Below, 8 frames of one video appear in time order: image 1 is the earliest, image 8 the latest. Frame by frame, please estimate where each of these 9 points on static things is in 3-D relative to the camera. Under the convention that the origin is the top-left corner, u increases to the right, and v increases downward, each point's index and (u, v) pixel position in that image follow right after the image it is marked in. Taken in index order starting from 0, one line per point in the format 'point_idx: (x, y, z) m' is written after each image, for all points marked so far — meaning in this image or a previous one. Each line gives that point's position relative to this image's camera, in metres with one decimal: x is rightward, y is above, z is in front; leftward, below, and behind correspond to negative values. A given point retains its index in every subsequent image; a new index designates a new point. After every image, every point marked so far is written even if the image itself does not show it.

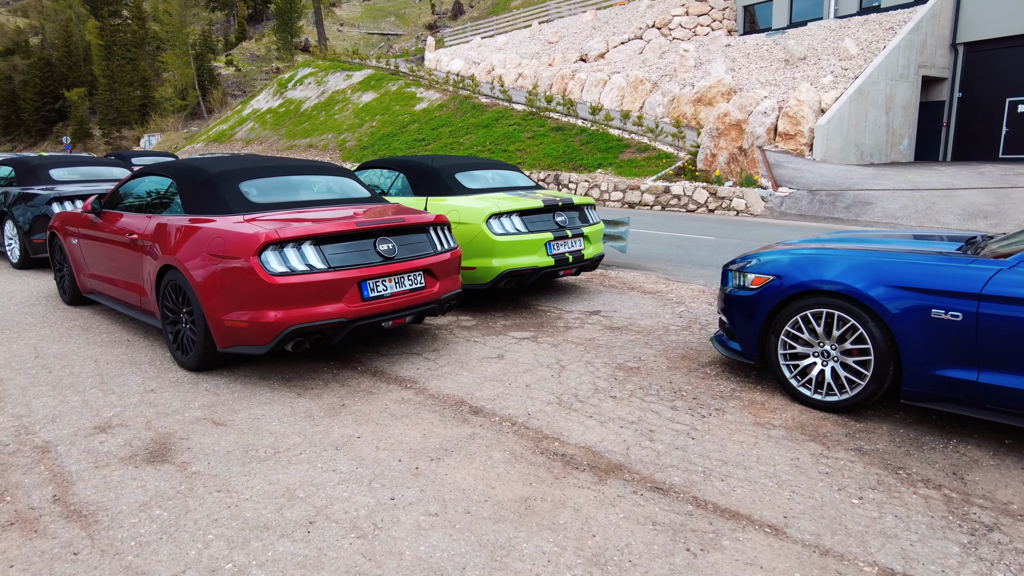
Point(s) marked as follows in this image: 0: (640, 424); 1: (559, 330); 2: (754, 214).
0: (+0.7, -0.8, +3.9) m
1: (+0.4, -0.4, +5.8) m
2: (+5.3, +1.6, +15.3) m
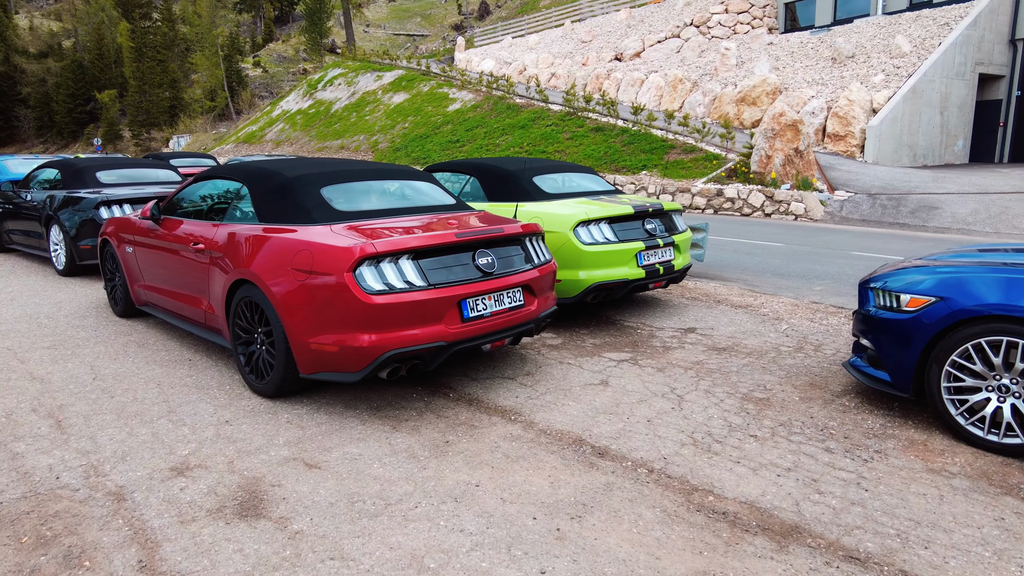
0: (+1.4, -0.9, +3.3) m
1: (+1.1, -0.5, +5.2) m
2: (+6.3, +1.4, +14.6) m
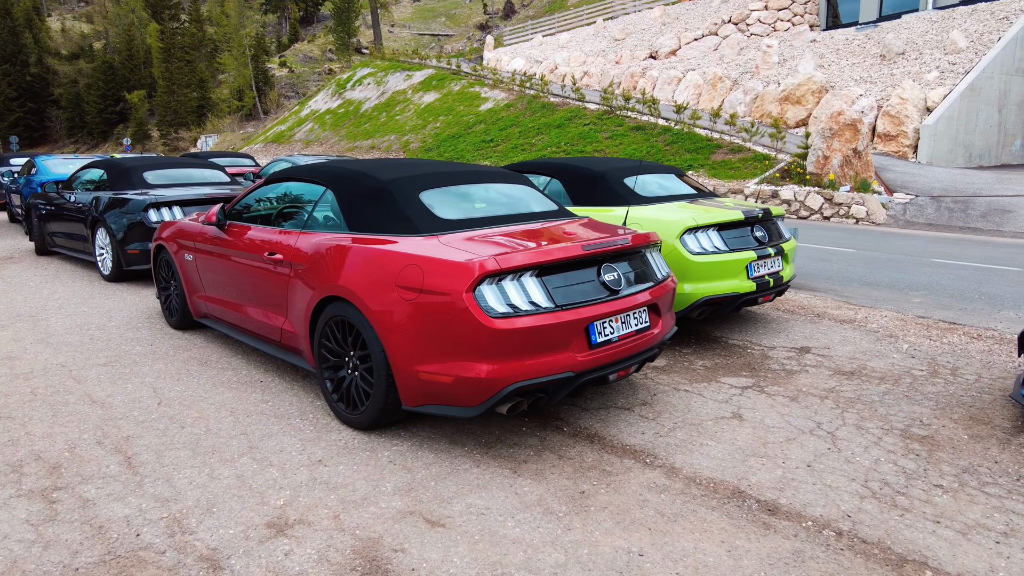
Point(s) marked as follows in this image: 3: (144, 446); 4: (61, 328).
0: (+2.0, -1.0, +2.7) m
1: (+1.8, -0.6, +4.6) m
2: (+7.3, +1.3, +13.9) m
3: (-1.8, -0.8, +3.5) m
4: (-3.7, -0.3, +5.8) m
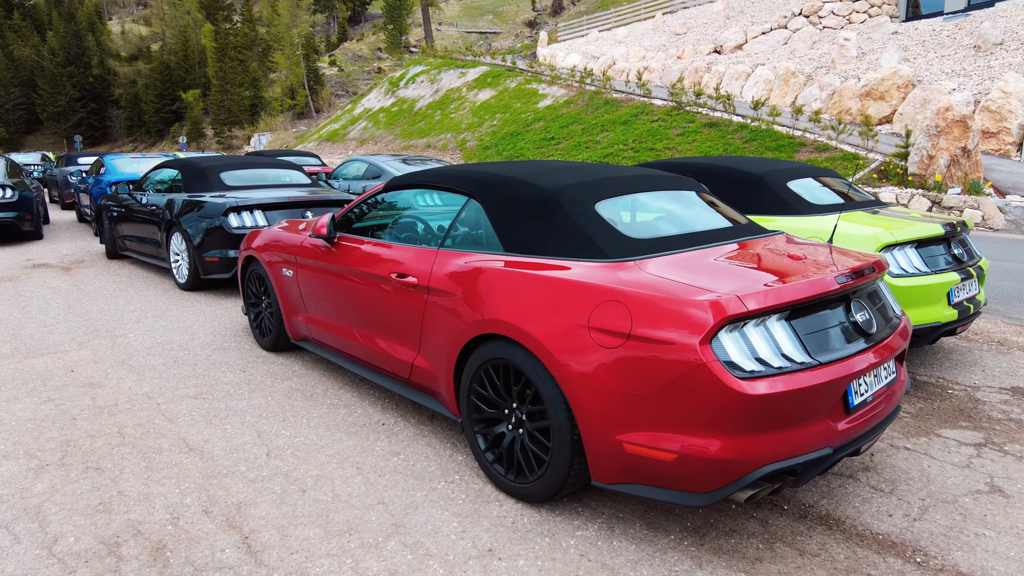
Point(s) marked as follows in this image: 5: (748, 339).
0: (+2.8, -1.1, +1.8) m
1: (+2.7, -0.7, +3.7) m
2: (+8.7, +1.1, +12.7) m
3: (-1.0, -0.9, +2.8) m
4: (-2.8, -0.4, +5.2) m
5: (+0.8, -0.2, +2.3) m
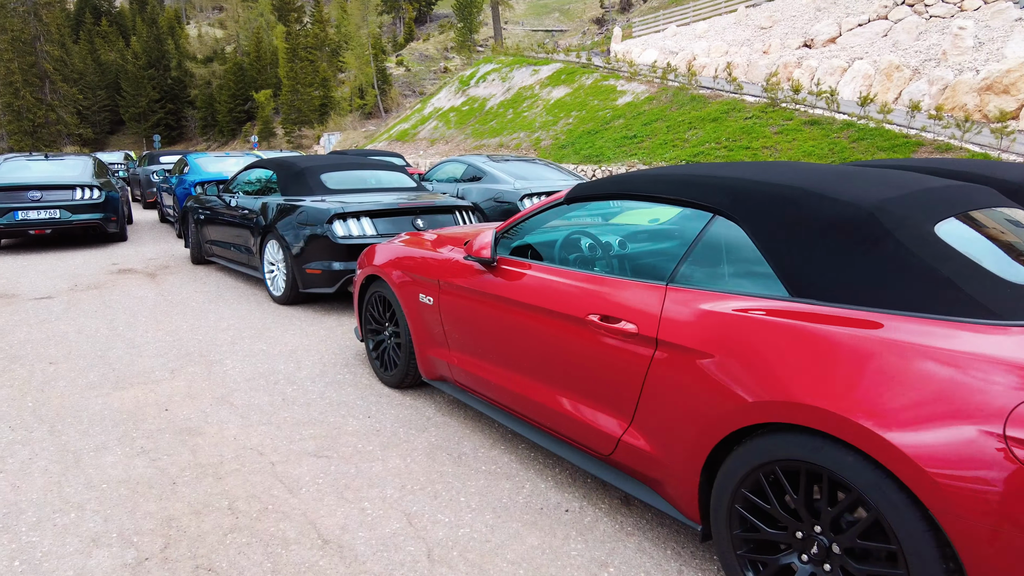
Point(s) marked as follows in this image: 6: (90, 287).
0: (+3.5, -1.4, +0.7) m
1: (+3.6, -1.0, +2.6) m
2: (+10.3, +0.8, +11.0) m
3: (-0.2, -1.1, +1.9) m
4: (-1.7, -0.6, +4.4) m
5: (+1.6, -0.4, +1.3) m
6: (-4.4, 0.0, +7.3) m
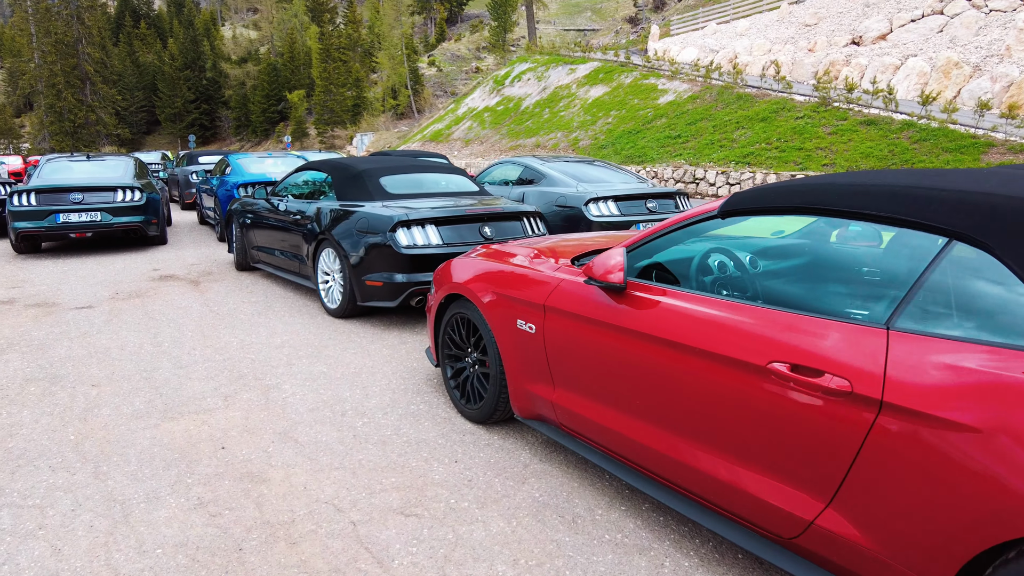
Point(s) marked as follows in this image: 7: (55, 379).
0: (+3.9, -1.5, 0.0) m
1: (+4.0, -1.1, +1.9) m
2: (+11.1, +0.5, +10.0) m
3: (+0.3, -1.2, +1.4) m
4: (-1.2, -0.7, +4.0) m
5: (+2.0, -0.5, +0.7) m
6: (-3.8, -0.1, +6.9) m
7: (-2.9, -0.6, +4.4) m
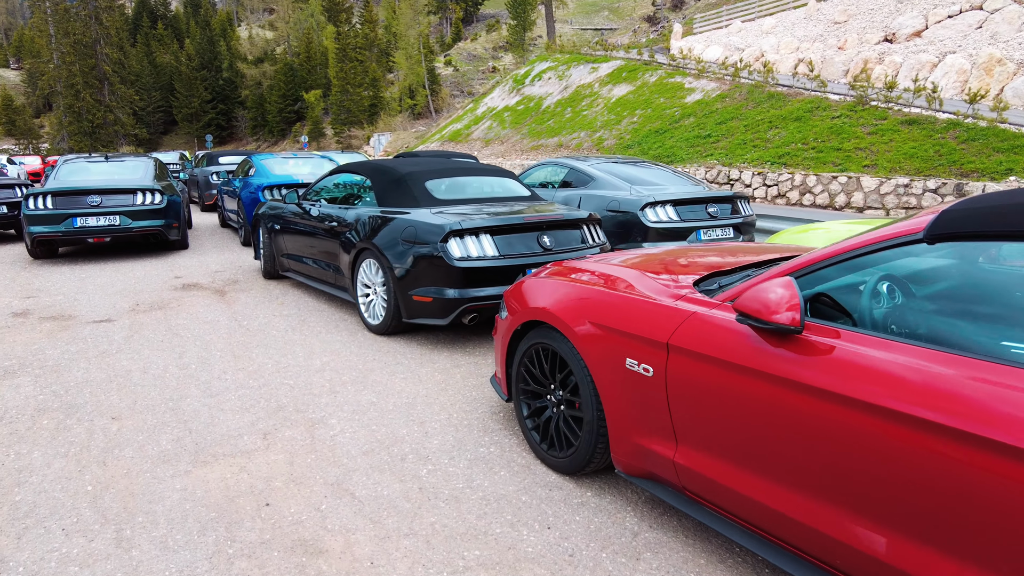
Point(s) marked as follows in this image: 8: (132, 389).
0: (+4.2, -1.7, -0.7) m
1: (+4.4, -1.3, +1.2) m
2: (+11.6, +0.4, +9.3) m
3: (+0.6, -1.3, +0.8) m
4: (-0.8, -0.8, +3.4) m
5: (+2.4, -0.6, +0.1) m
6: (-3.3, -0.2, +6.4) m
7: (-2.5, -0.7, +3.9) m
8: (-2.3, -0.6, +4.3) m
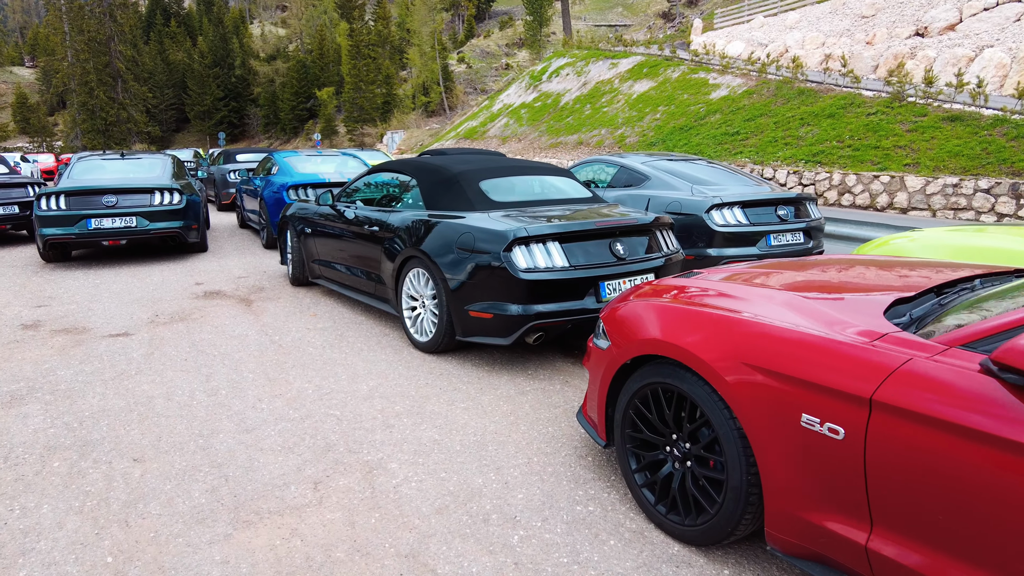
0: (+4.6, -1.8, -1.3) m
1: (+4.8, -1.4, +0.6) m
2: (+12.1, +0.3, +8.5) m
3: (+1.0, -1.4, +0.2) m
4: (-0.3, -0.9, +2.8) m
5: (+2.7, -0.7, -0.5) m
6: (-2.8, -0.3, +5.9) m
7: (-2.1, -0.8, +3.4) m
8: (-1.9, -0.7, +3.7) m
